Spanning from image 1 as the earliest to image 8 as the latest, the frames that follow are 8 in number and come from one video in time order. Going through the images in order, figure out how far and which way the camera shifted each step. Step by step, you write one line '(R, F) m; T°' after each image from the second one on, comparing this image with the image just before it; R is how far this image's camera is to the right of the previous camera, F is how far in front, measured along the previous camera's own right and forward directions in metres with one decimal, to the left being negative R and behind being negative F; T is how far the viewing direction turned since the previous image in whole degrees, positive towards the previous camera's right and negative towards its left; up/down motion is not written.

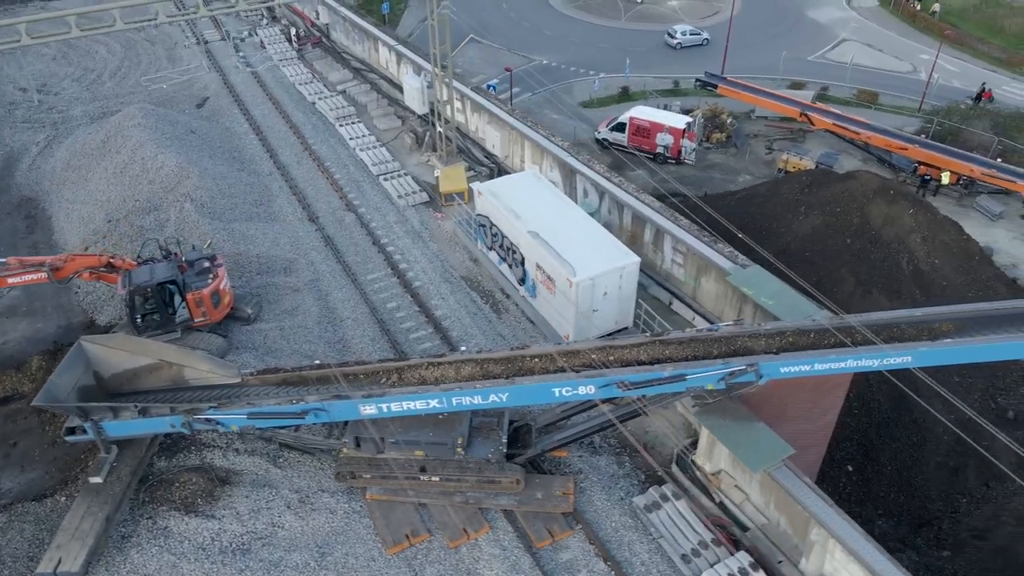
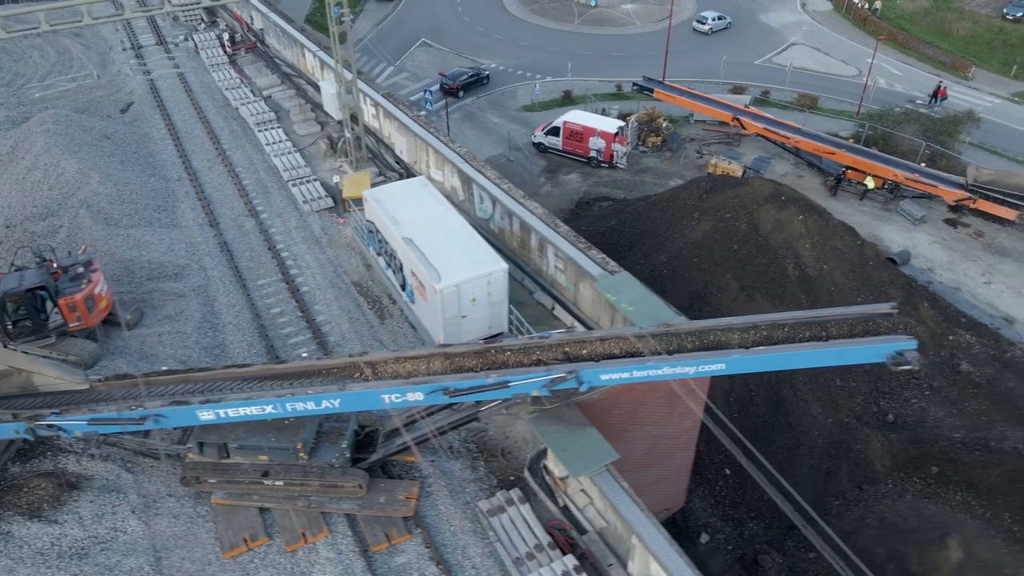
(+2.3, -0.2) m; 0°
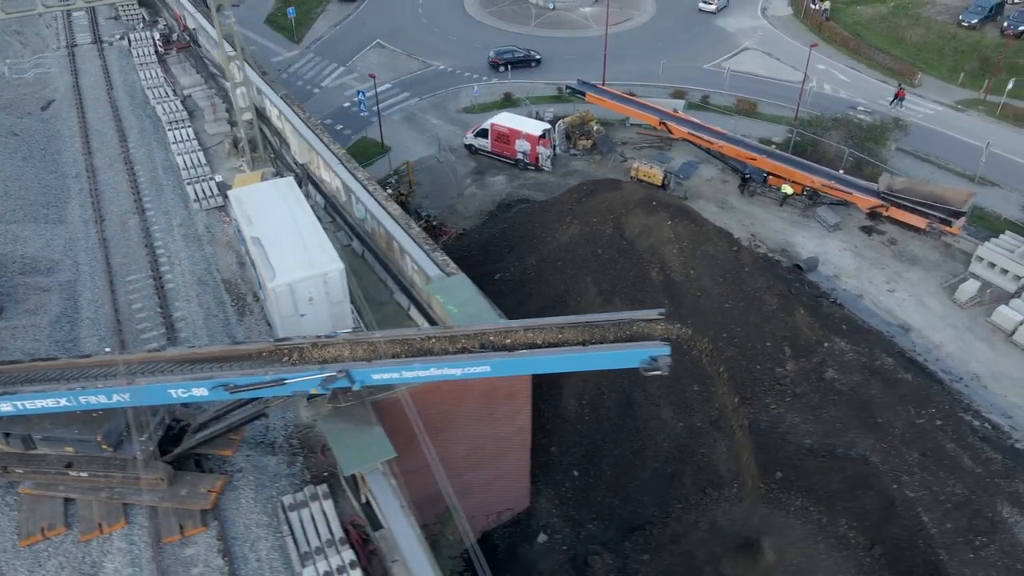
(+3.2, -0.2) m; -1°
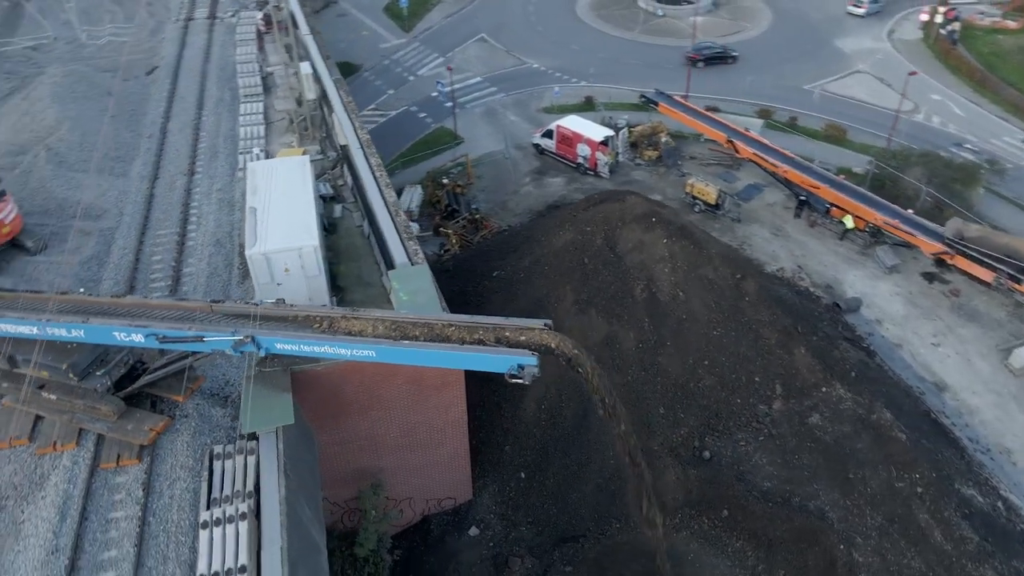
(+3.2, 0.0) m; -10°
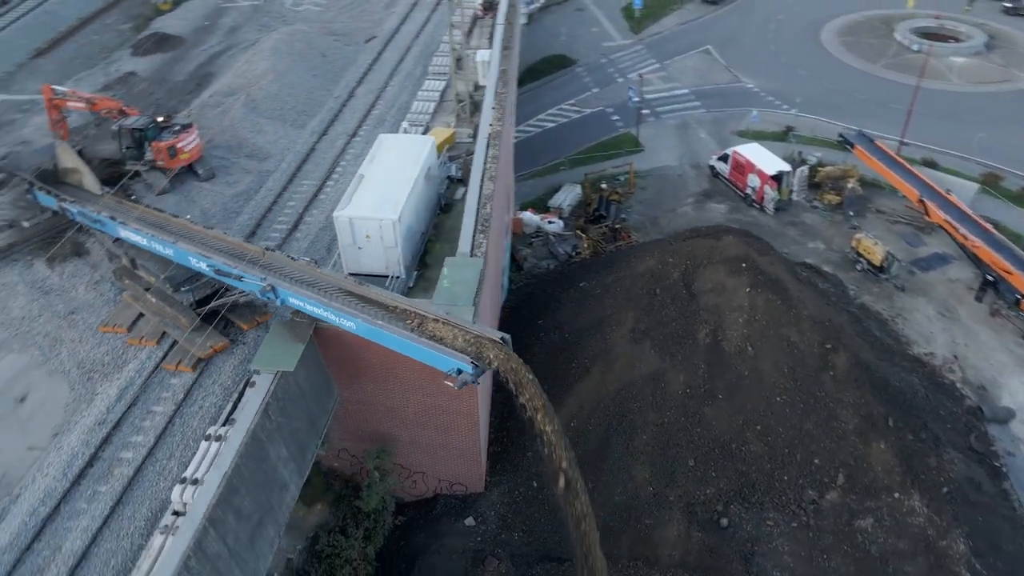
(+3.6, +0.4) m; -17°
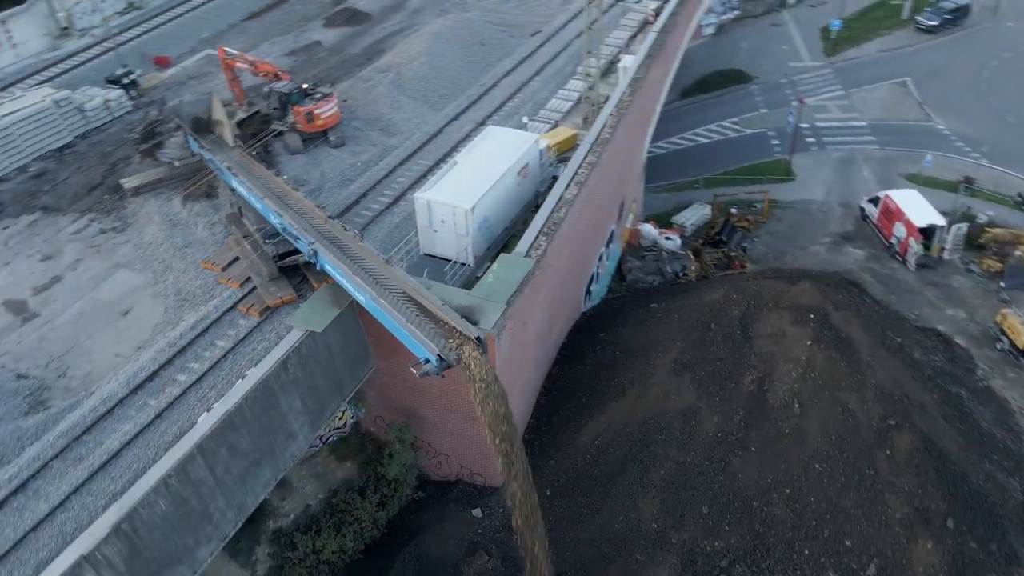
(+2.7, +0.2) m; -14°
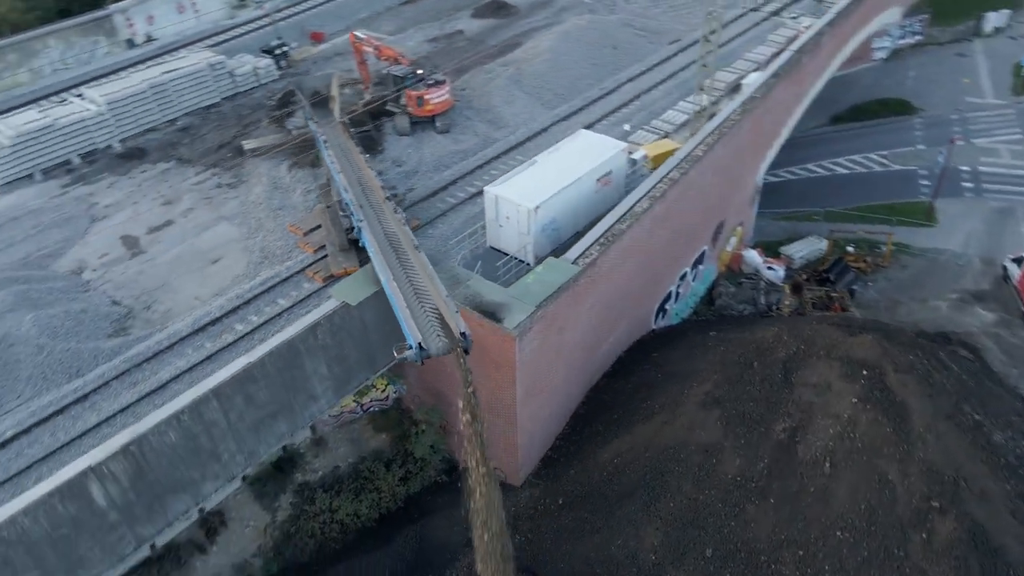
(+2.3, +0.2) m; -12°
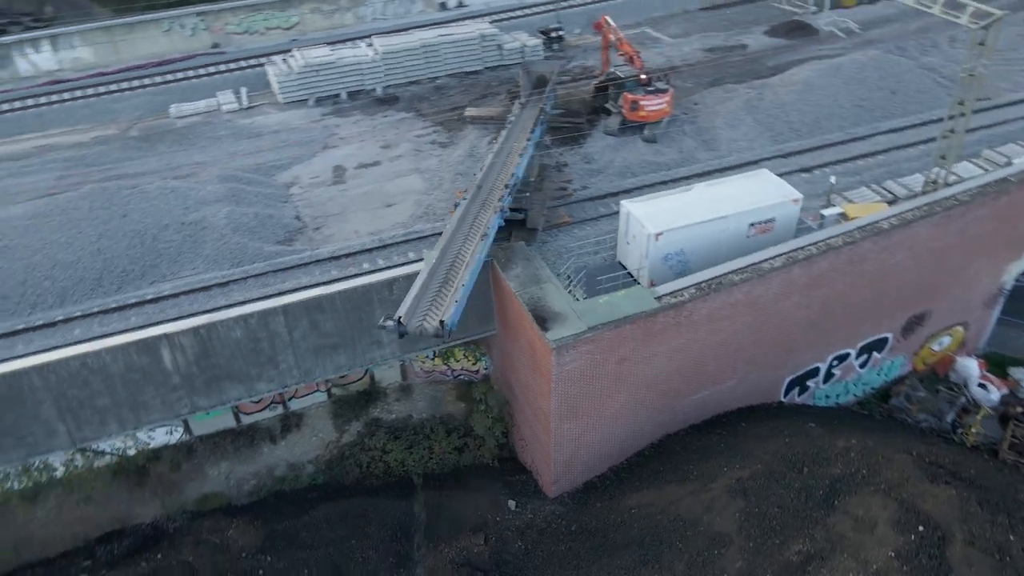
(+4.3, +0.9) m; -23°
